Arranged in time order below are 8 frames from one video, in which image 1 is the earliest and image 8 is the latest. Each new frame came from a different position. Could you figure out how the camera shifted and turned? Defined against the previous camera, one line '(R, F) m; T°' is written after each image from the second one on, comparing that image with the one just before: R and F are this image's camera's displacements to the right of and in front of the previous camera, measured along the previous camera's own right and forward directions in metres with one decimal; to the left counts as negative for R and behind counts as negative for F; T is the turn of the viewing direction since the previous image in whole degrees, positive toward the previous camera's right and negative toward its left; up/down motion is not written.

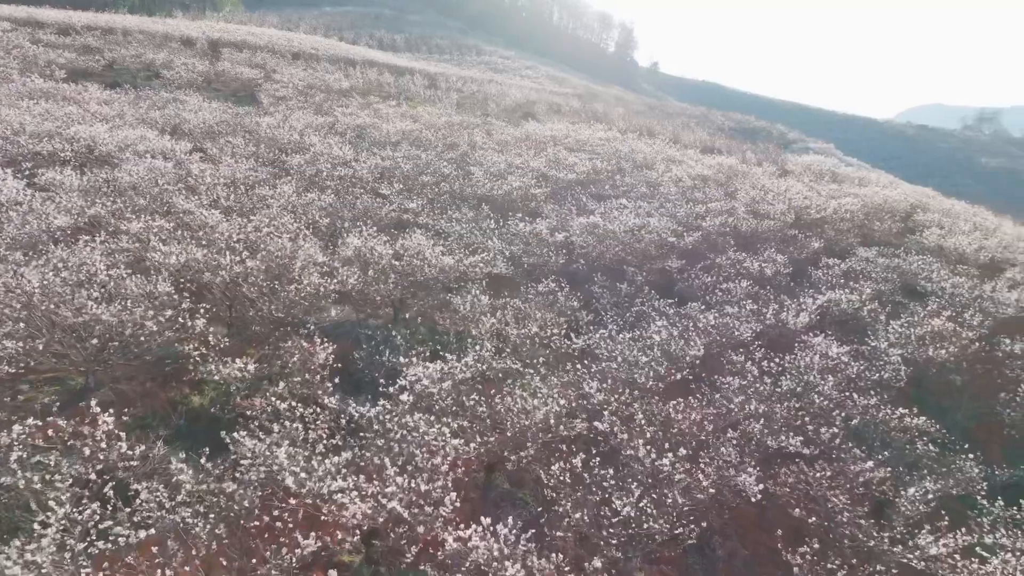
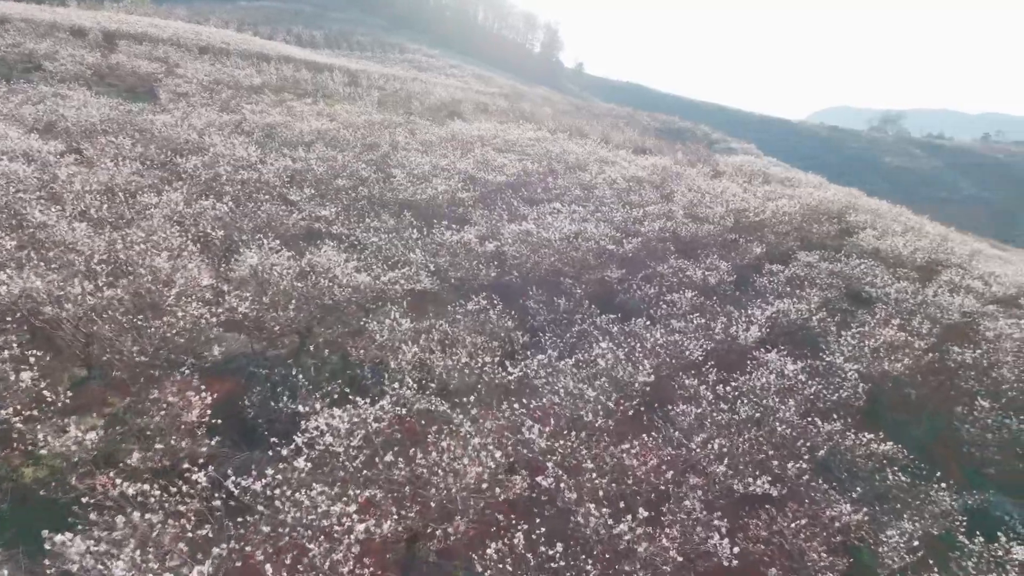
(+0.1, +1.6) m; +6°
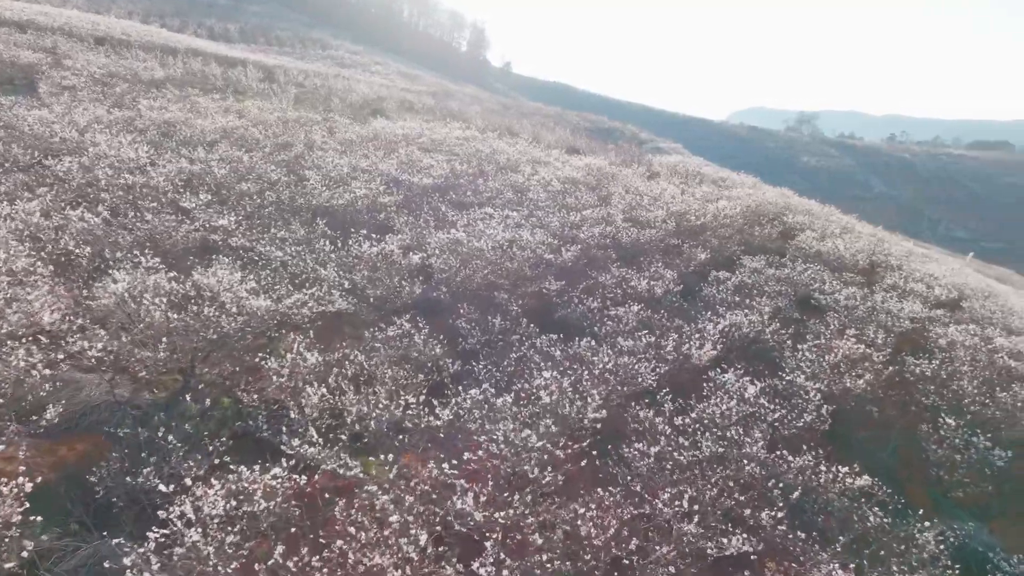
(+0.1, +1.6) m; +6°
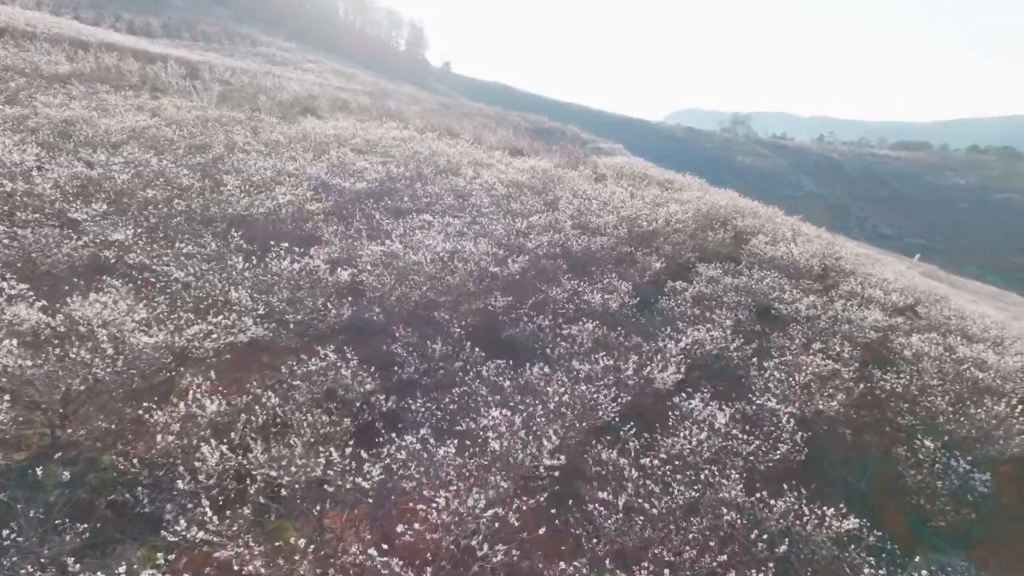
(0.0, +1.4) m; +5°
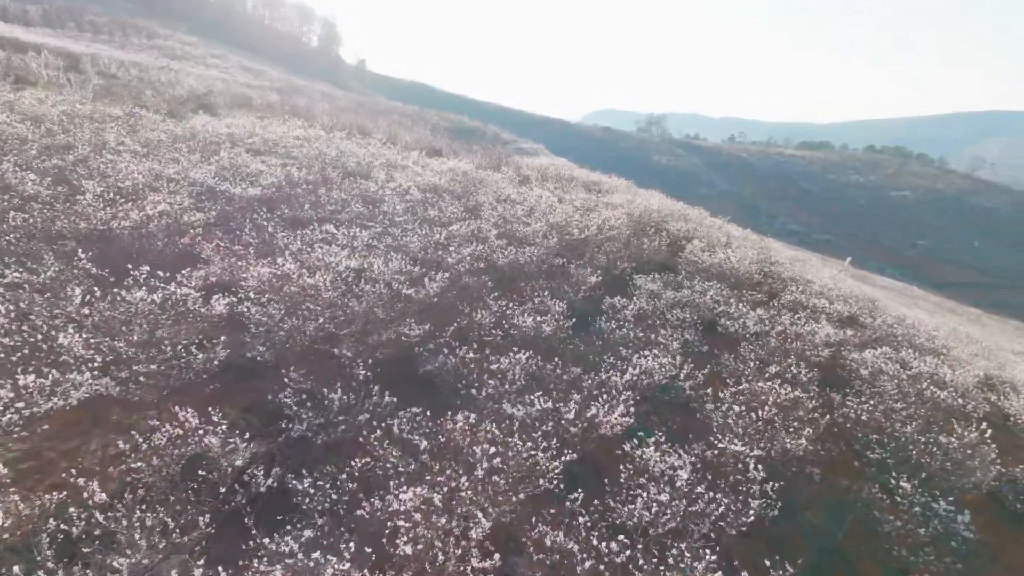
(+0.1, +2.0) m; +6°
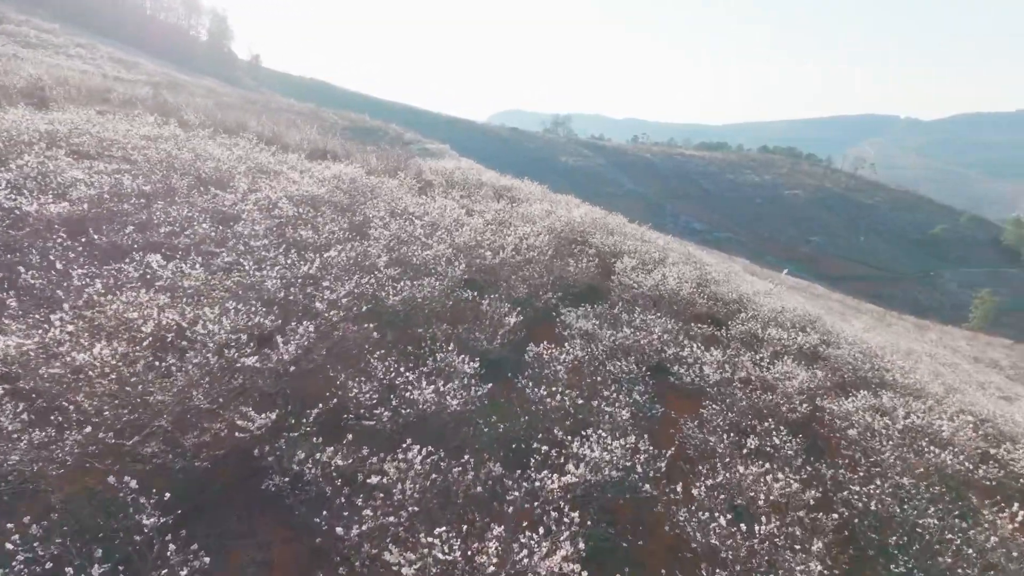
(+0.3, +3.4) m; +7°
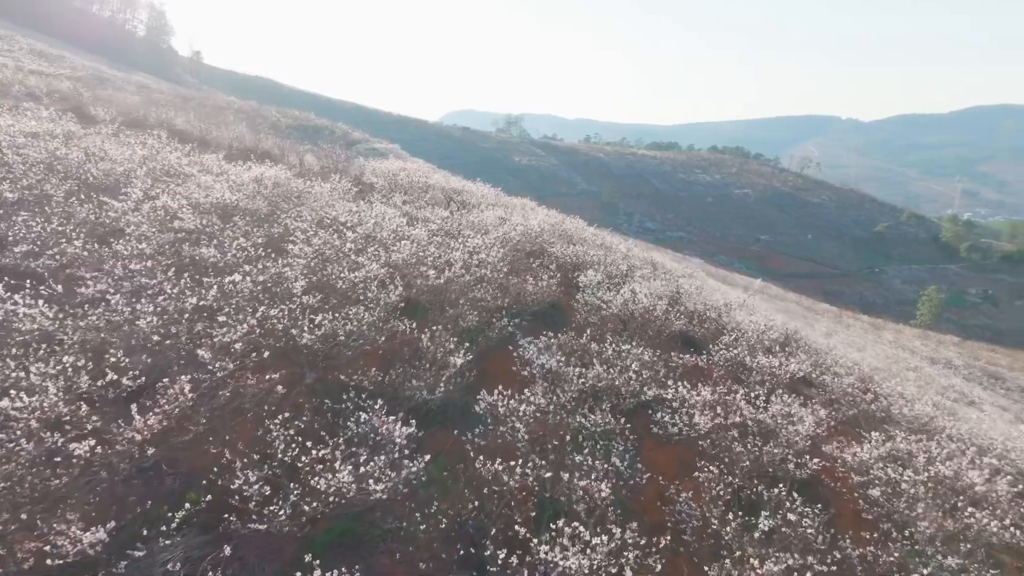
(+0.1, +2.2) m; +4°
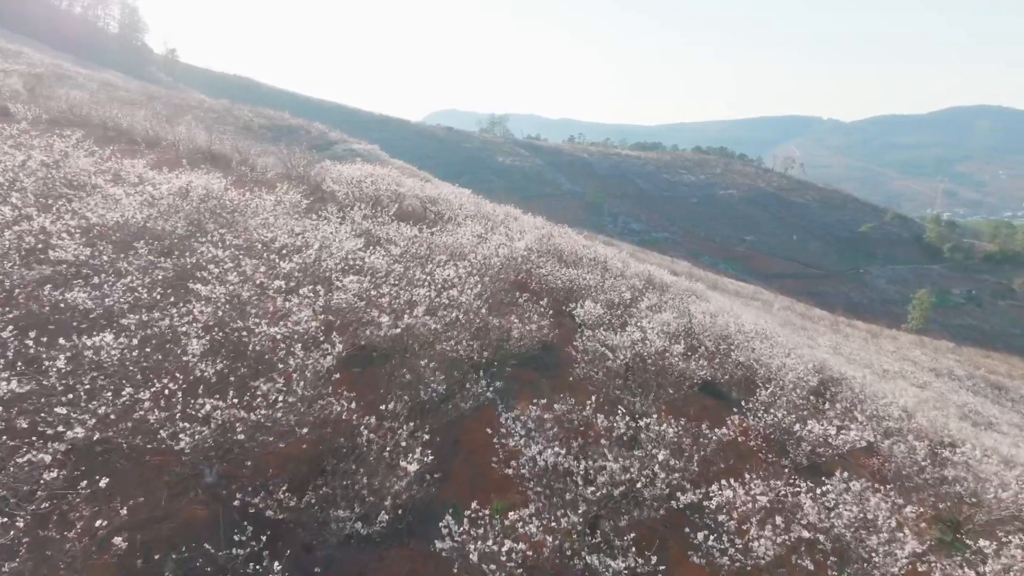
(+0.1, +2.9) m; +1°
